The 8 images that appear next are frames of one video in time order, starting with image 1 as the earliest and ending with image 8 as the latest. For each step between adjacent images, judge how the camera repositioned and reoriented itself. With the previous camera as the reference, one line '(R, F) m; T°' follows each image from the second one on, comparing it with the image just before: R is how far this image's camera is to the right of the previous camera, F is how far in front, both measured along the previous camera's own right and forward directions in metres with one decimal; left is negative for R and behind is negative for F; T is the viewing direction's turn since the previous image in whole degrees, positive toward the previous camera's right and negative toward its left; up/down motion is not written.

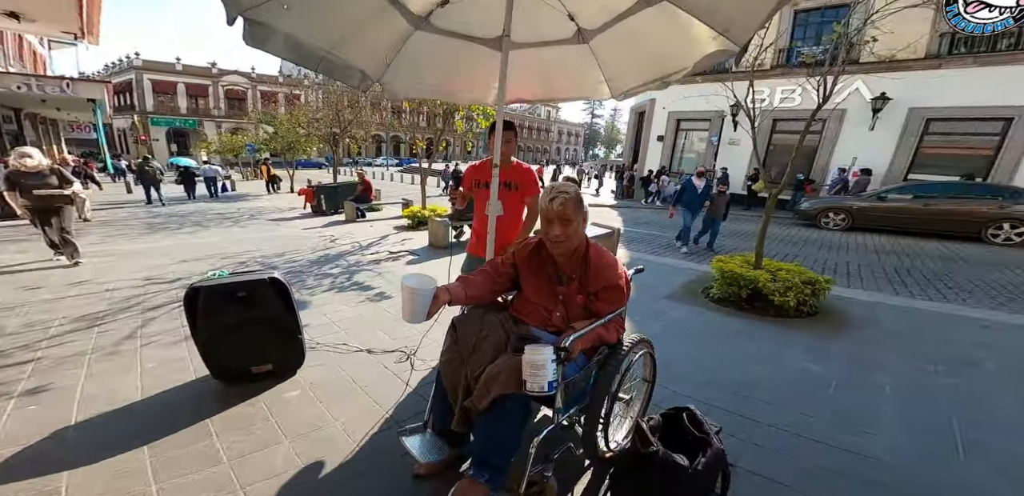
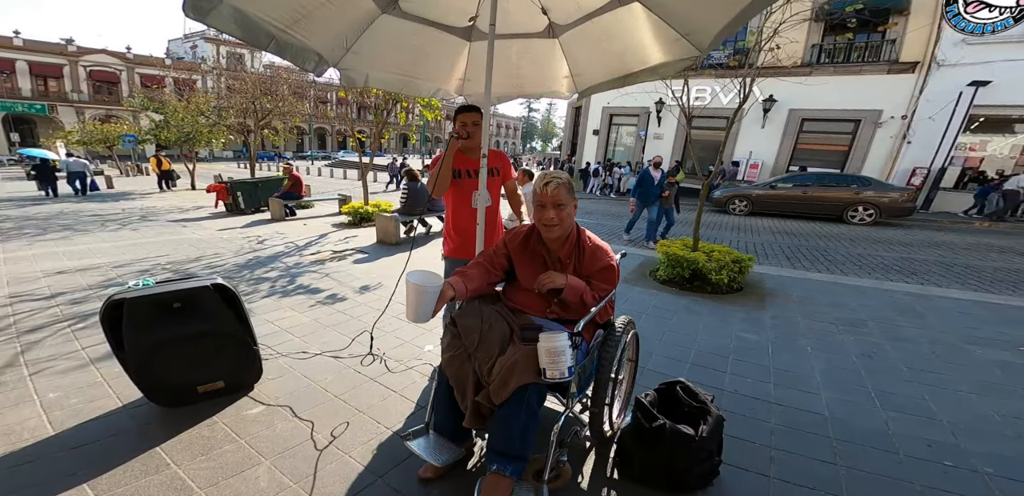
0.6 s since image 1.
(-0.3, 0.0) m; +10°
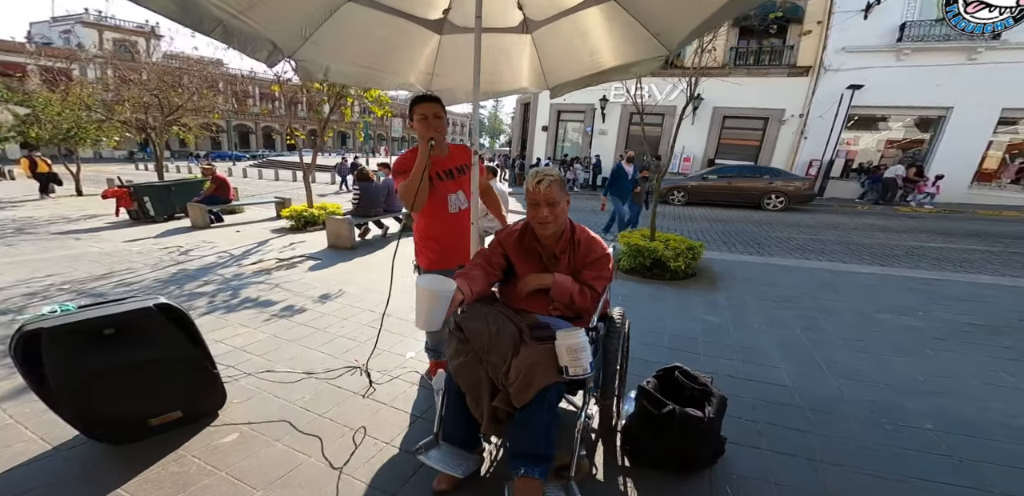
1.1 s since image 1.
(-0.3, +0.1) m; +8°
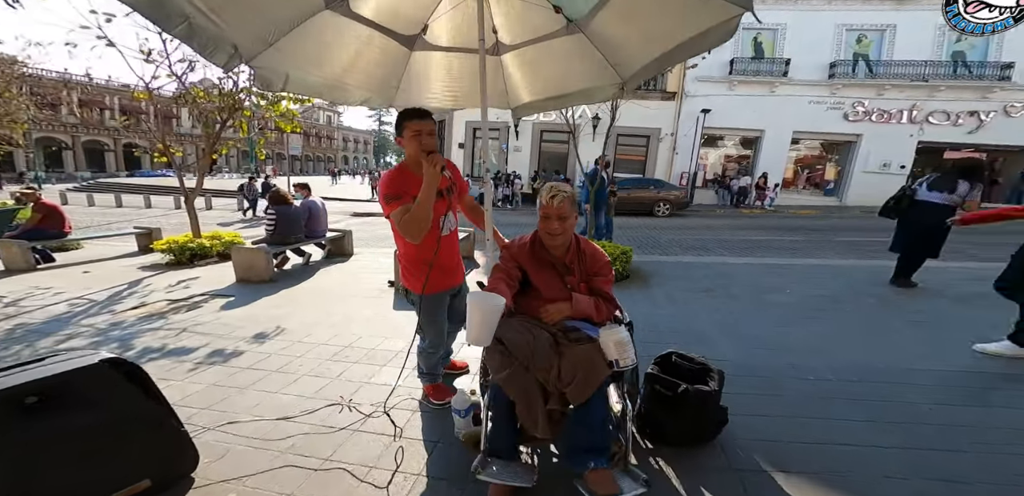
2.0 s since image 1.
(-0.6, 0.0) m; +15°
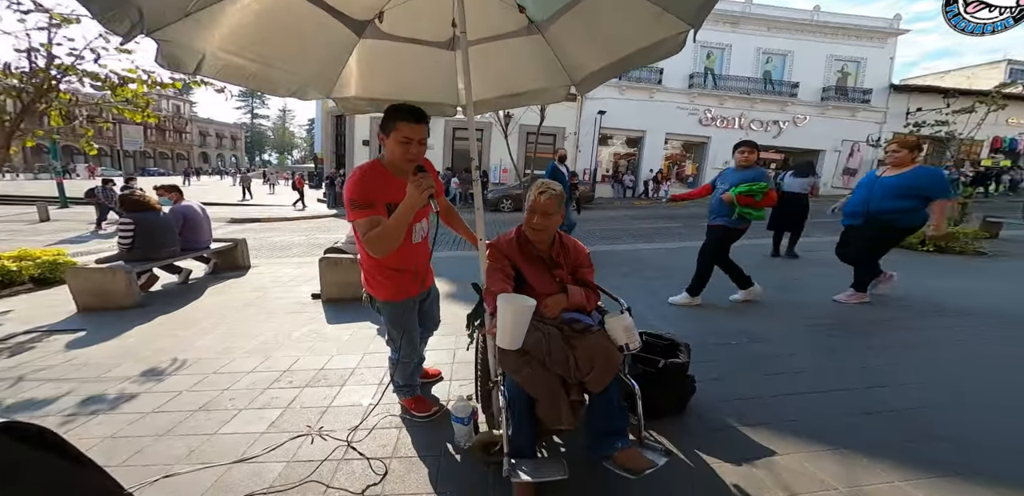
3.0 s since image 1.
(-0.5, +0.1) m; +15°
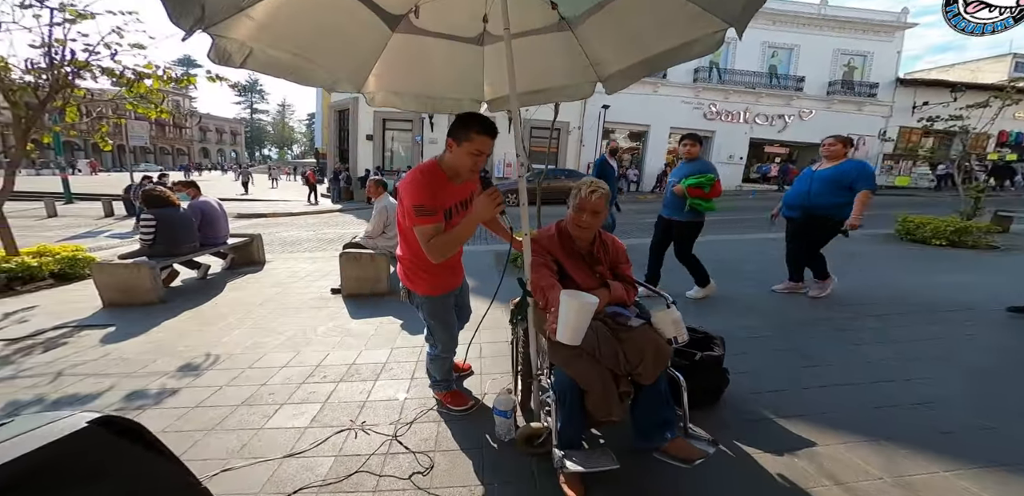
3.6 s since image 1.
(-0.2, 0.0) m; 0°
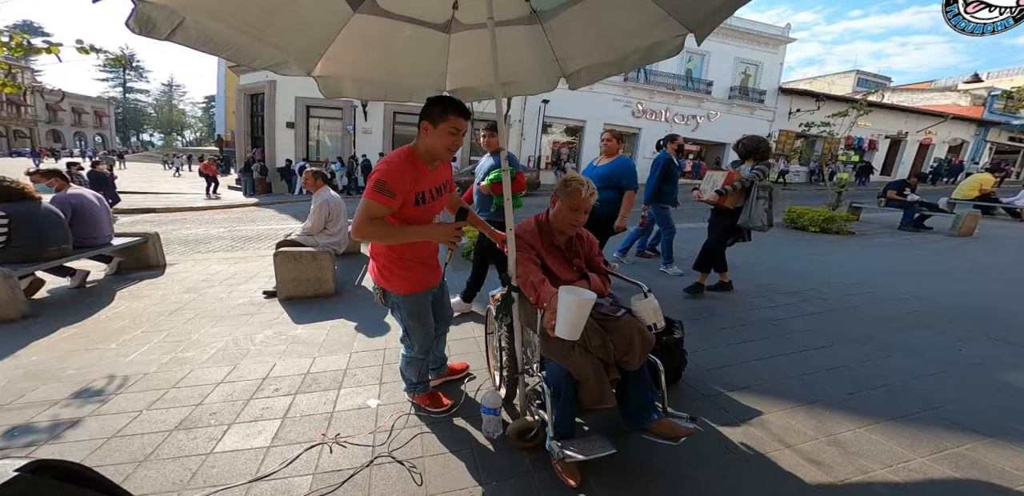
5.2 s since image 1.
(-0.3, 0.0) m; +11°
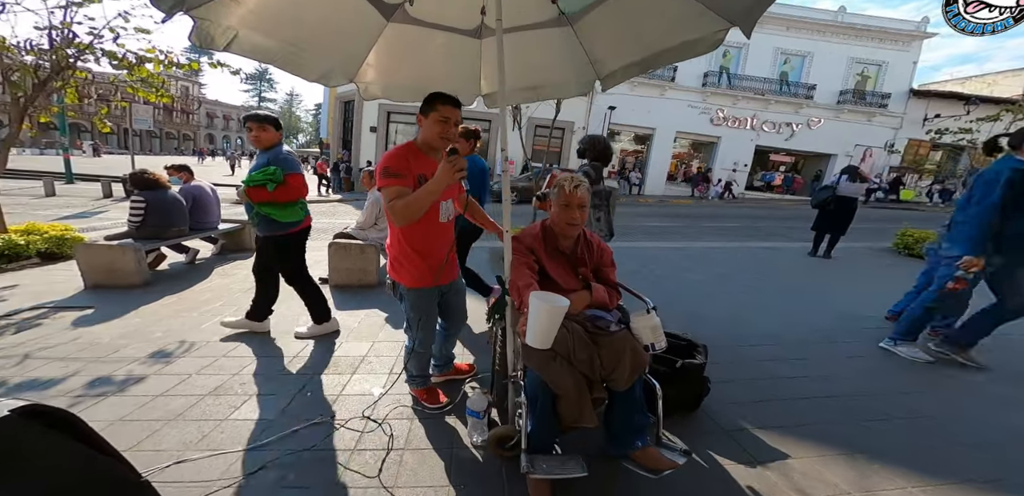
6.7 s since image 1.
(+0.4, +0.1) m; -11°
